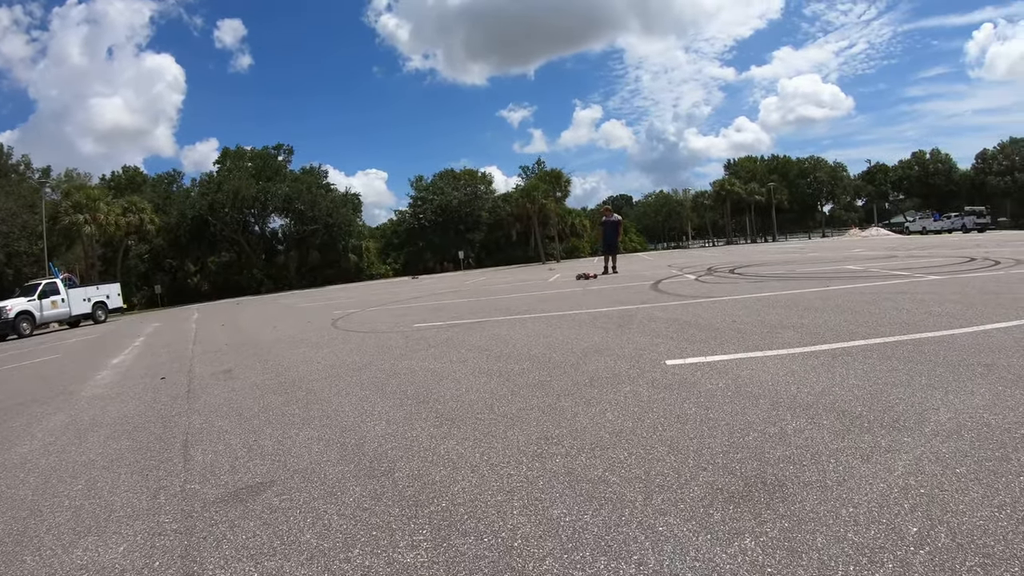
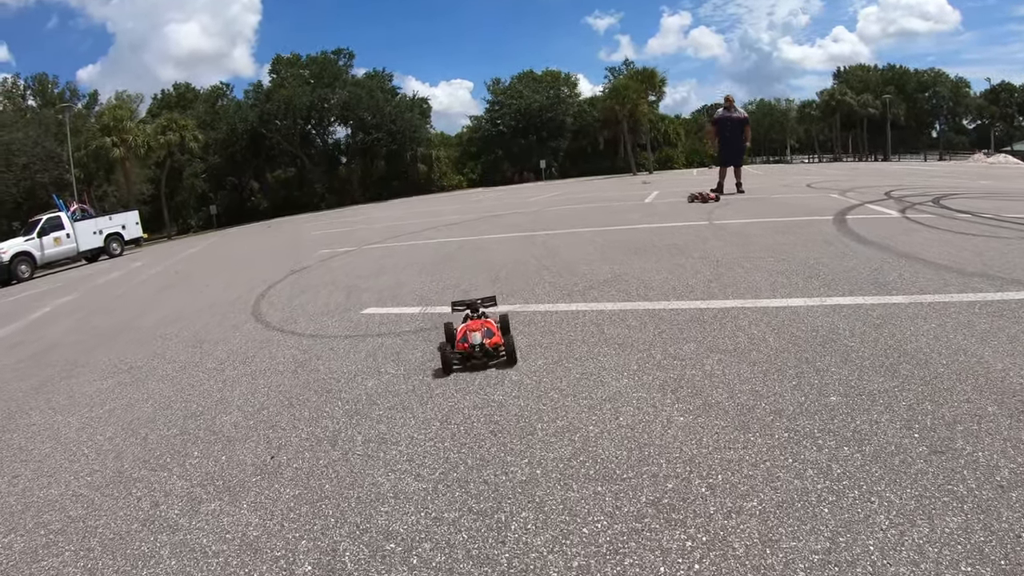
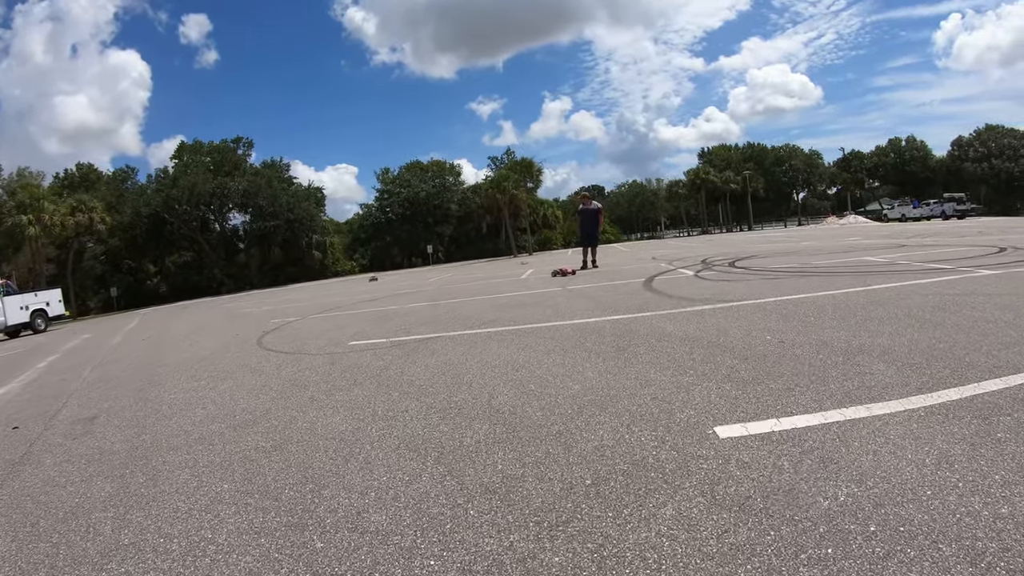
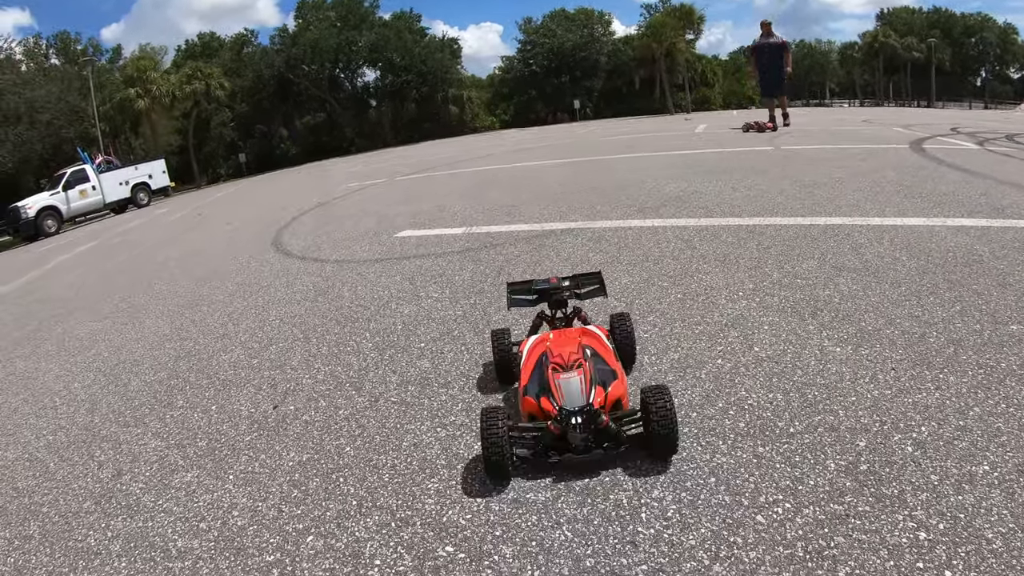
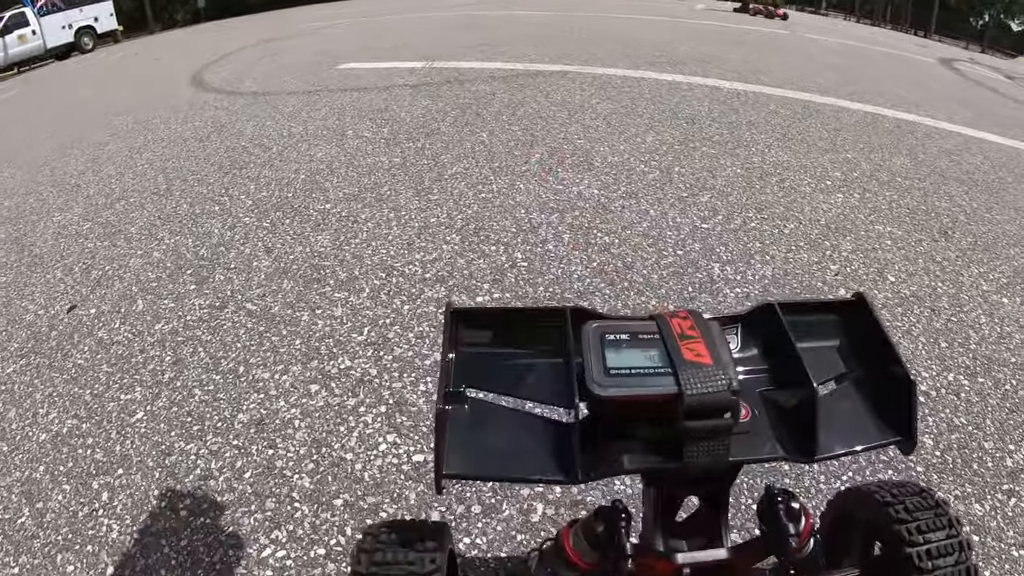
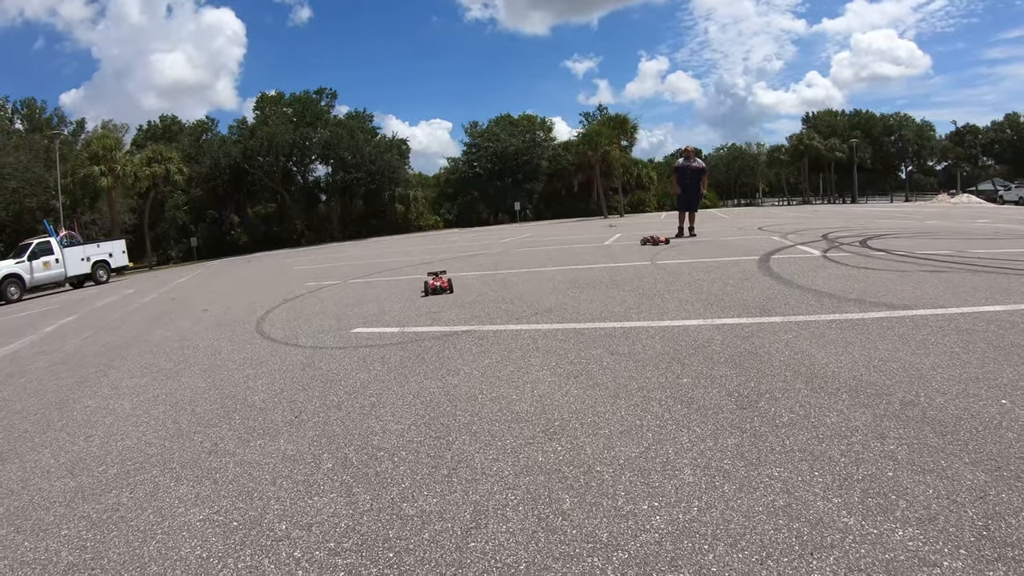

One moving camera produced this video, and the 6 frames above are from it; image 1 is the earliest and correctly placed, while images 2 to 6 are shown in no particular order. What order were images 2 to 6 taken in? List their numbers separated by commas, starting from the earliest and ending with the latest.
3, 6, 2, 4, 5
